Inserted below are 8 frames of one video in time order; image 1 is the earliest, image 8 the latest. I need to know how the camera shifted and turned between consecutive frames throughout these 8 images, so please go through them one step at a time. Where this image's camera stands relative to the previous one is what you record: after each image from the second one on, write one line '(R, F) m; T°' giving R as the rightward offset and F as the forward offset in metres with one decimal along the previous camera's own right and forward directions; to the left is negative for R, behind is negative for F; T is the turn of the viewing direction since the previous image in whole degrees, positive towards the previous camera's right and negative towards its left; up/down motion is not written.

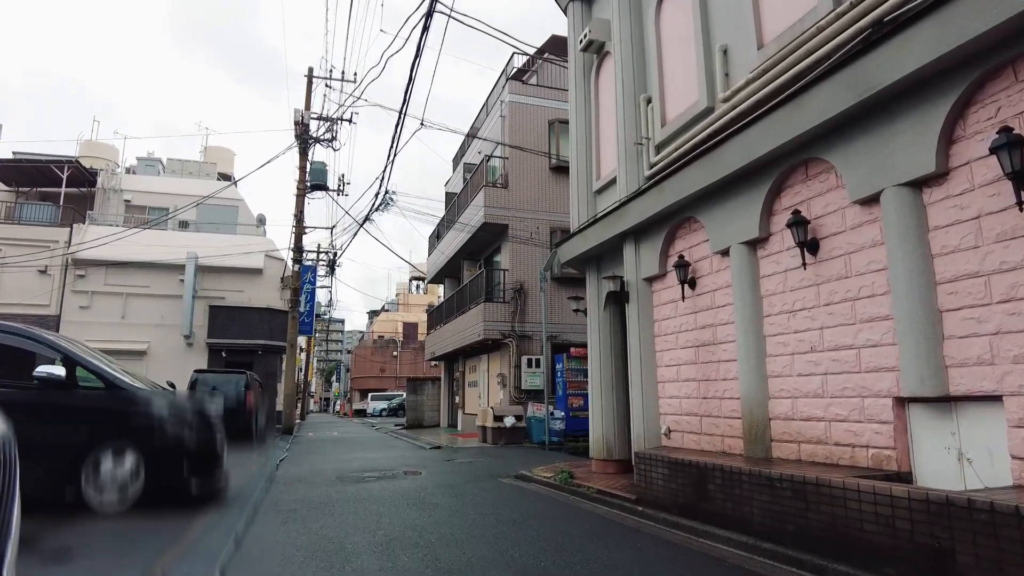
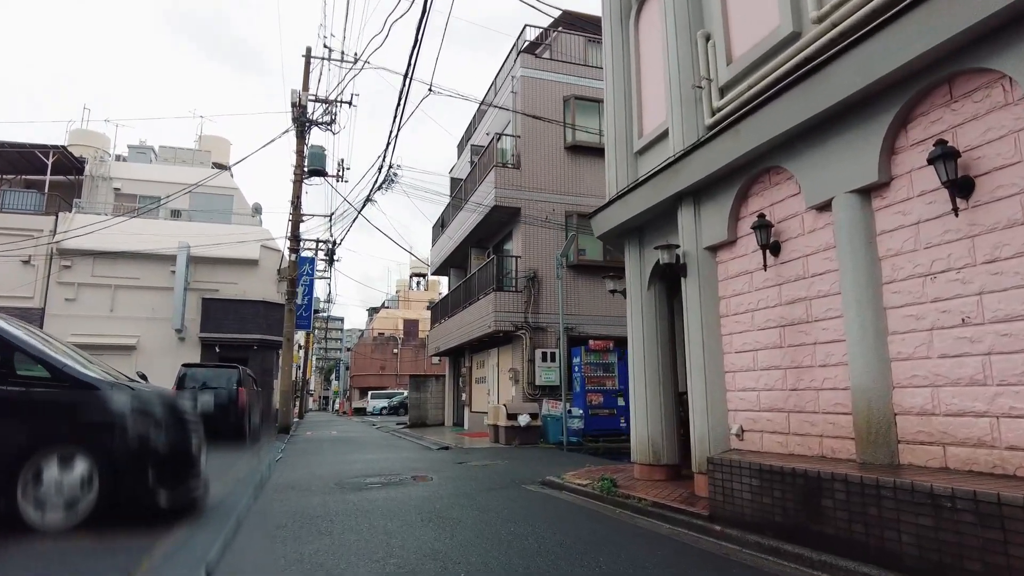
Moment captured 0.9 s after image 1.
(-0.3, +1.2) m; 0°
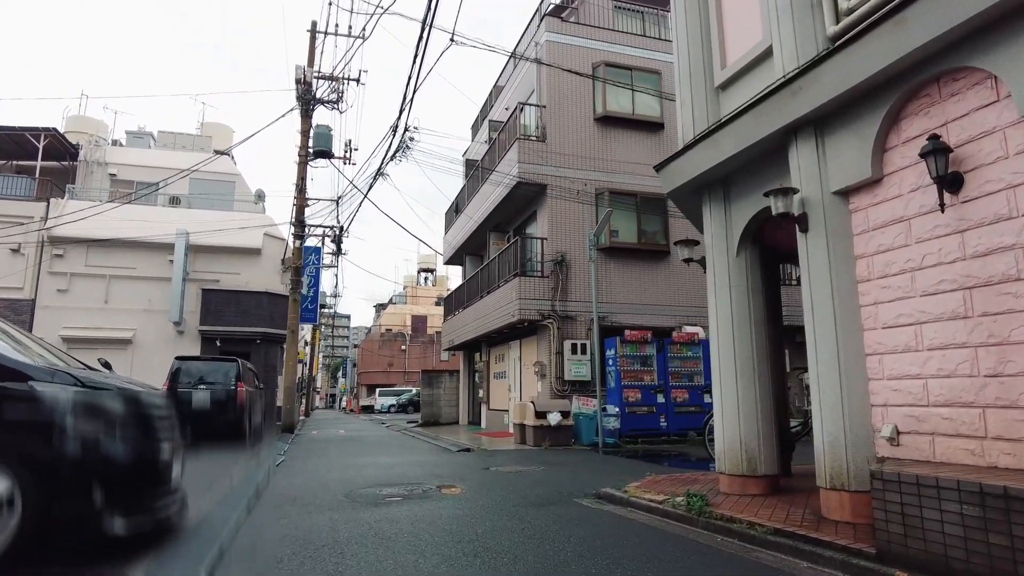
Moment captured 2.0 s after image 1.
(-0.4, +1.4) m; -1°
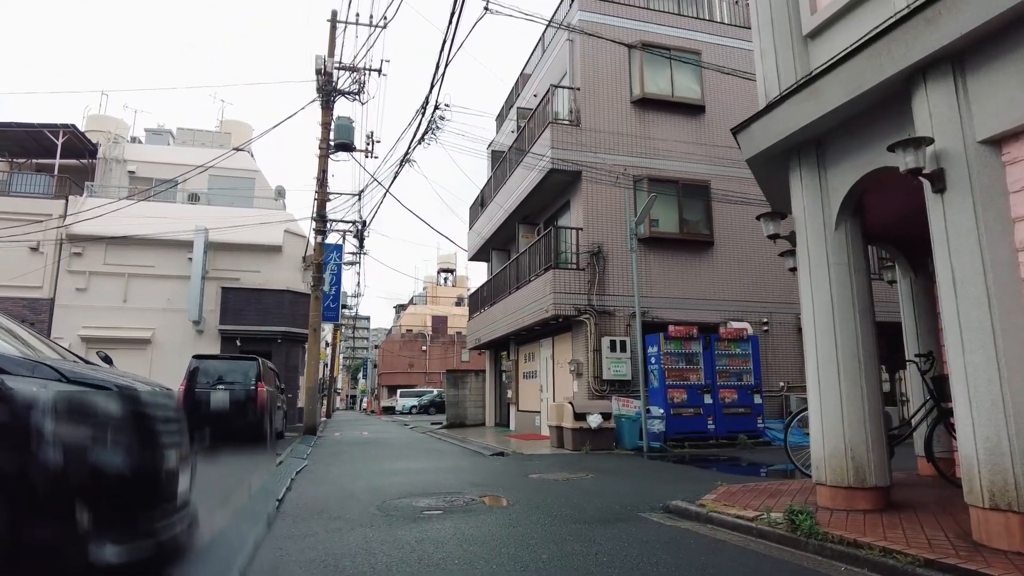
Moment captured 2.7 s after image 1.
(-0.3, +0.8) m; -2°
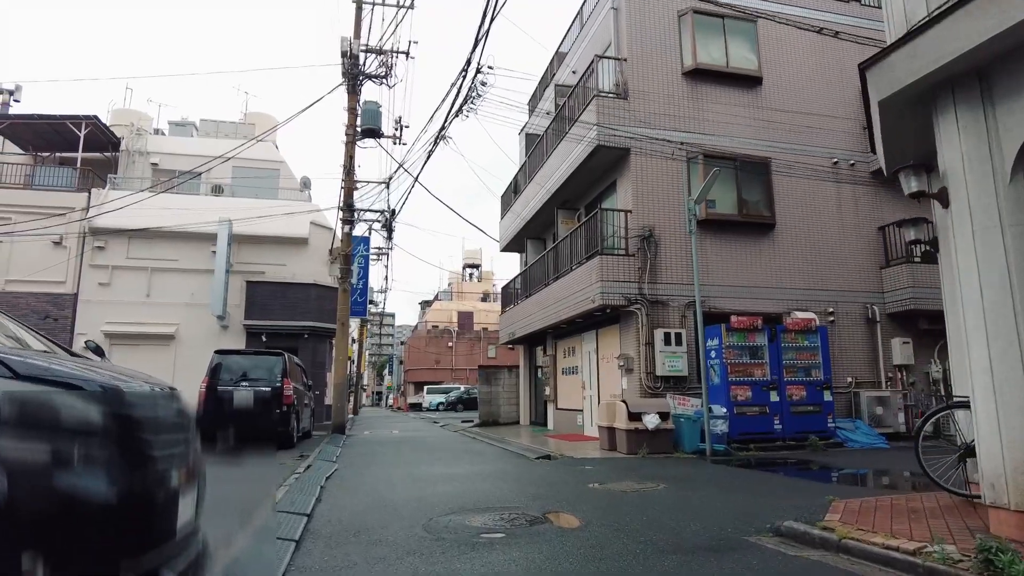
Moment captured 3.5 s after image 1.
(-0.4, +1.0) m; -2°
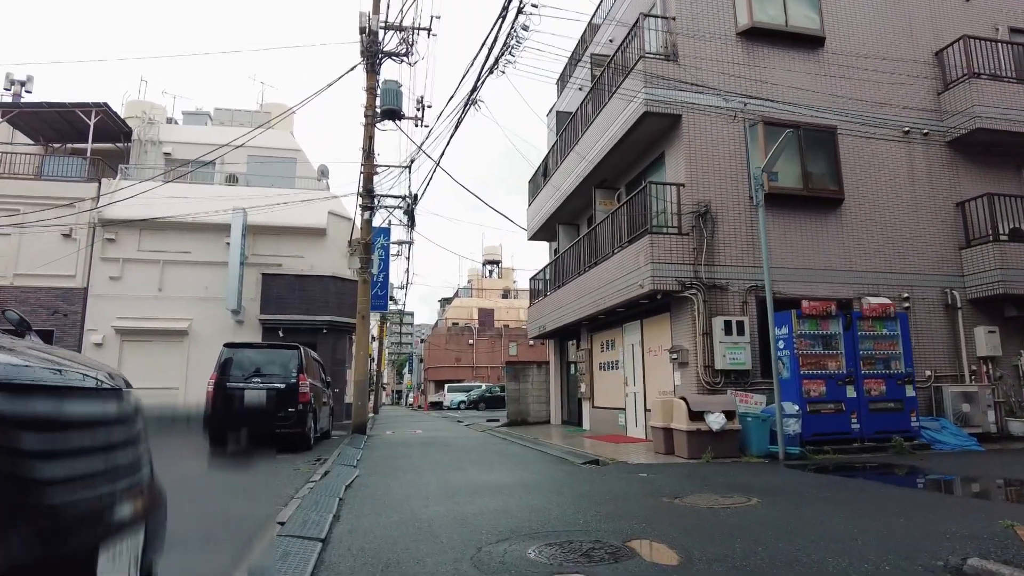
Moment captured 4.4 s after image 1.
(-0.3, +1.2) m; -2°
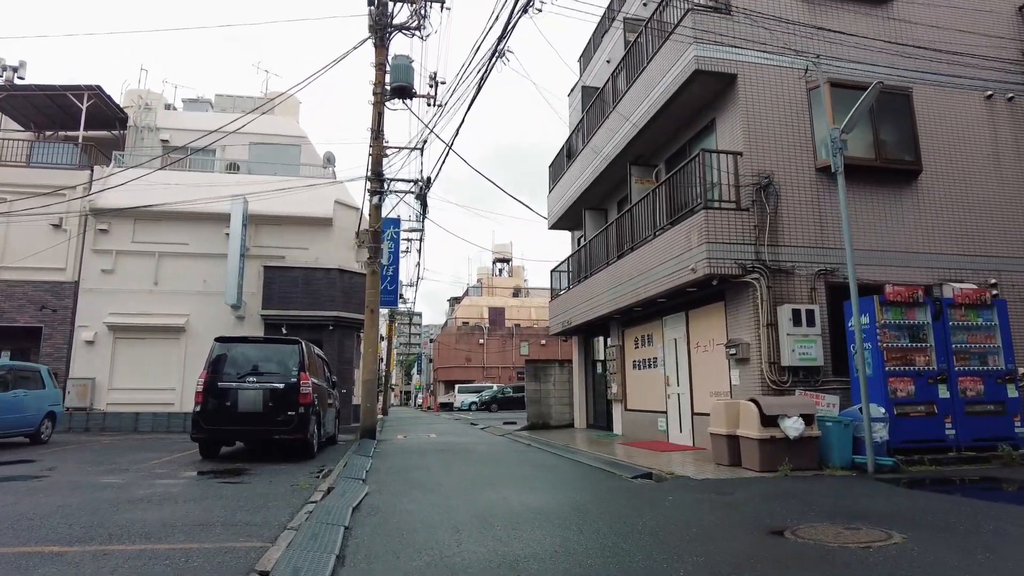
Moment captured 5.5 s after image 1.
(-0.3, +1.4) m; -1°
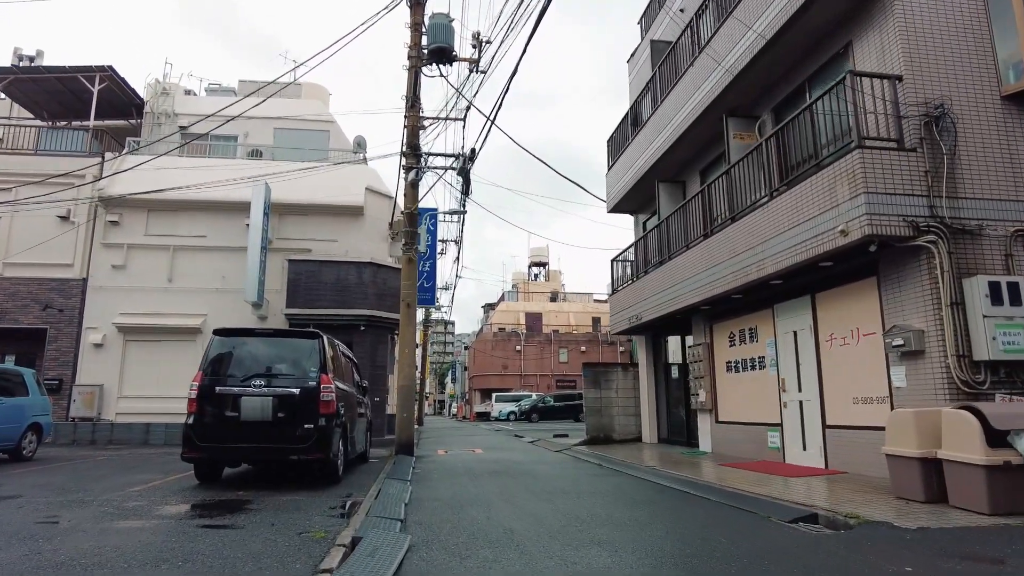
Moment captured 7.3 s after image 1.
(-0.5, +2.2) m; -3°
